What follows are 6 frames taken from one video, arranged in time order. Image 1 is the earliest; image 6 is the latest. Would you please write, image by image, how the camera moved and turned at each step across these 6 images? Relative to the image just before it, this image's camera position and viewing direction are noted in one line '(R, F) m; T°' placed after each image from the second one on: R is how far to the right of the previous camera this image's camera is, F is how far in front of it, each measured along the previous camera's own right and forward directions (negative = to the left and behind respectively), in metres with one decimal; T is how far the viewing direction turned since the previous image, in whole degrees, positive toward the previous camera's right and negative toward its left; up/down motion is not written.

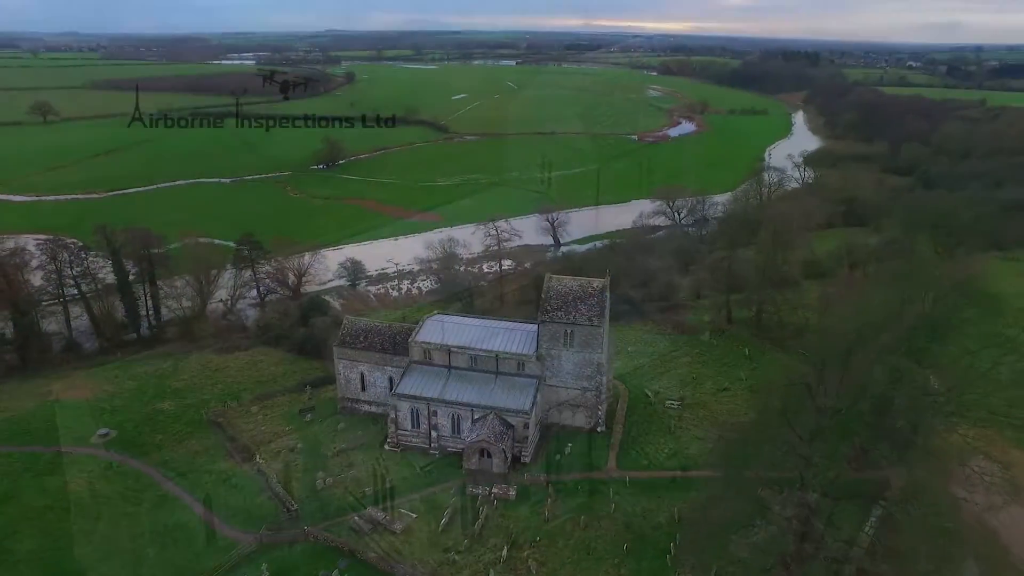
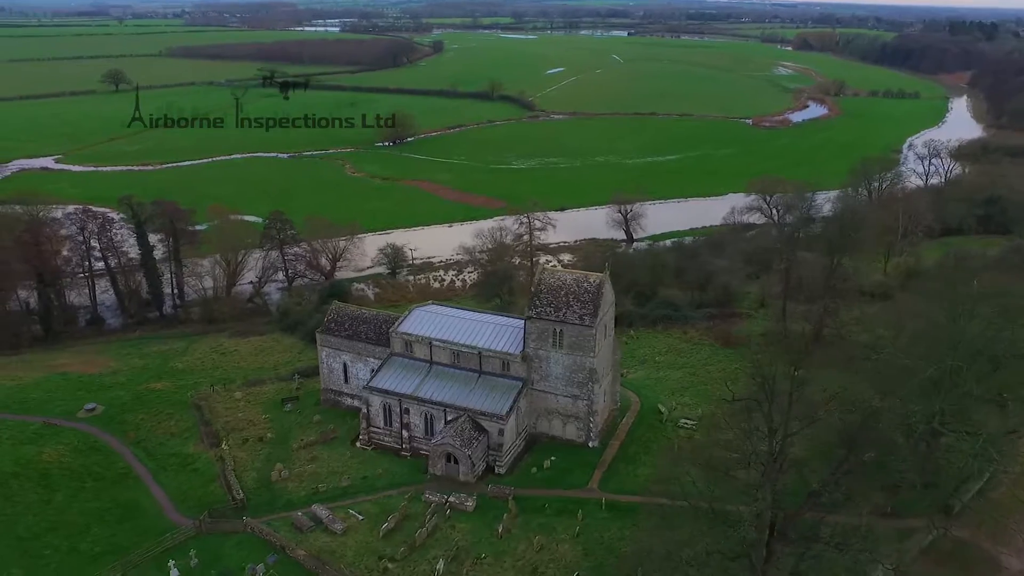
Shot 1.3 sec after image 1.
(+10.8, +1.0) m; -11°
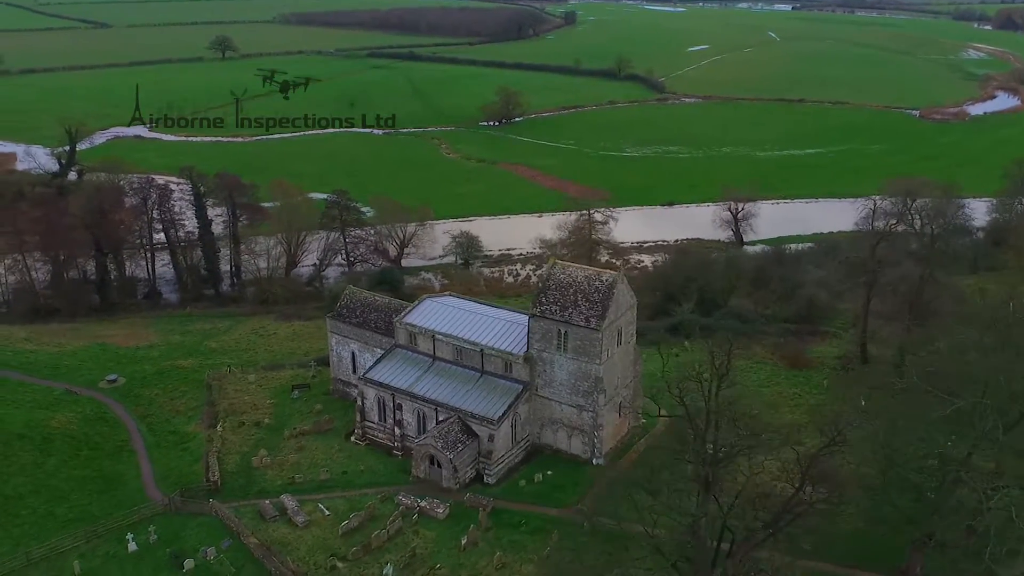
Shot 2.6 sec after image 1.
(+13.3, +2.2) m; -14°
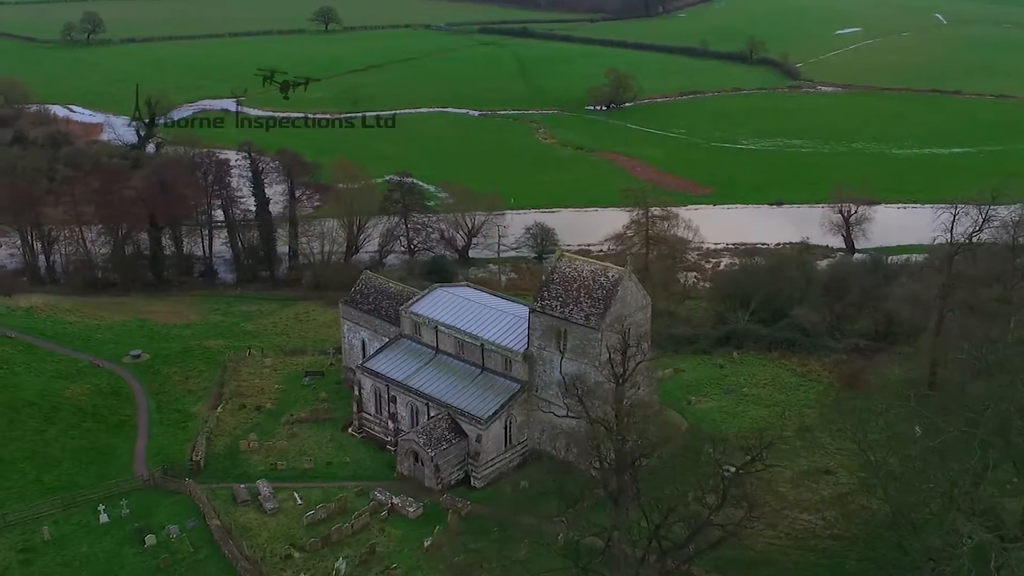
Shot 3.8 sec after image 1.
(+13.0, +3.5) m; -14°
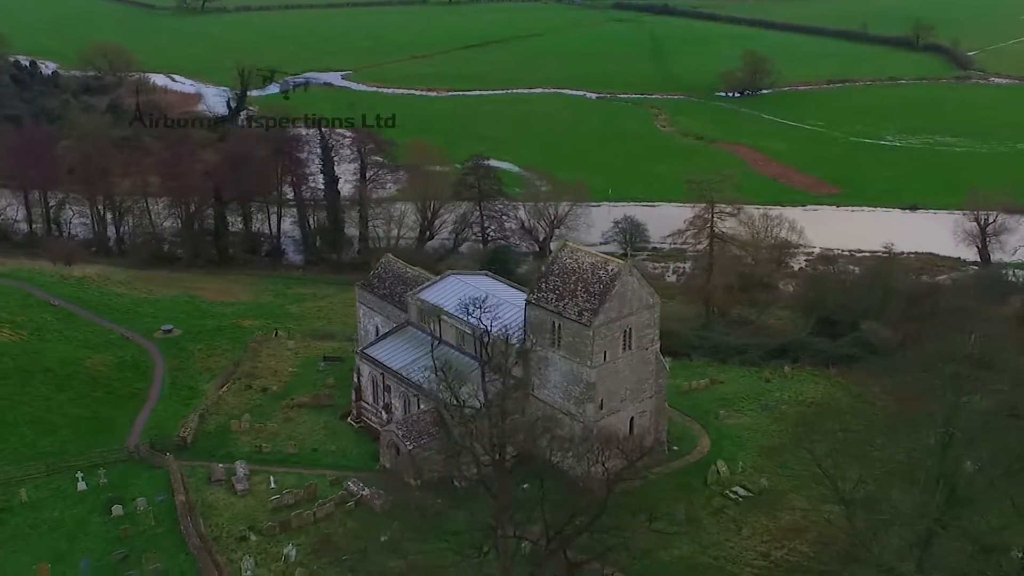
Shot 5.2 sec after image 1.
(+13.3, +5.4) m; -15°
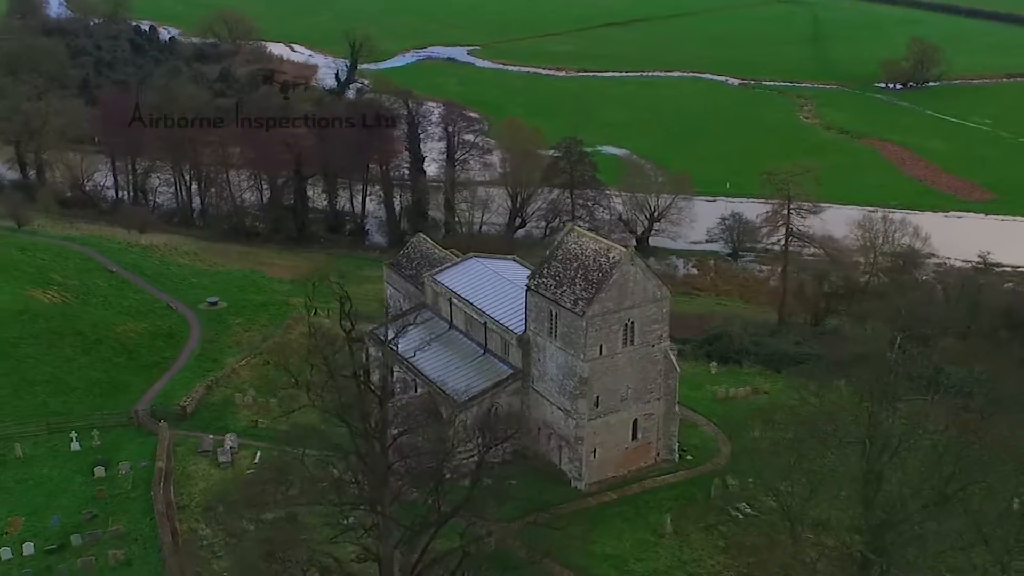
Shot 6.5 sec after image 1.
(+11.6, +6.4) m; -14°
